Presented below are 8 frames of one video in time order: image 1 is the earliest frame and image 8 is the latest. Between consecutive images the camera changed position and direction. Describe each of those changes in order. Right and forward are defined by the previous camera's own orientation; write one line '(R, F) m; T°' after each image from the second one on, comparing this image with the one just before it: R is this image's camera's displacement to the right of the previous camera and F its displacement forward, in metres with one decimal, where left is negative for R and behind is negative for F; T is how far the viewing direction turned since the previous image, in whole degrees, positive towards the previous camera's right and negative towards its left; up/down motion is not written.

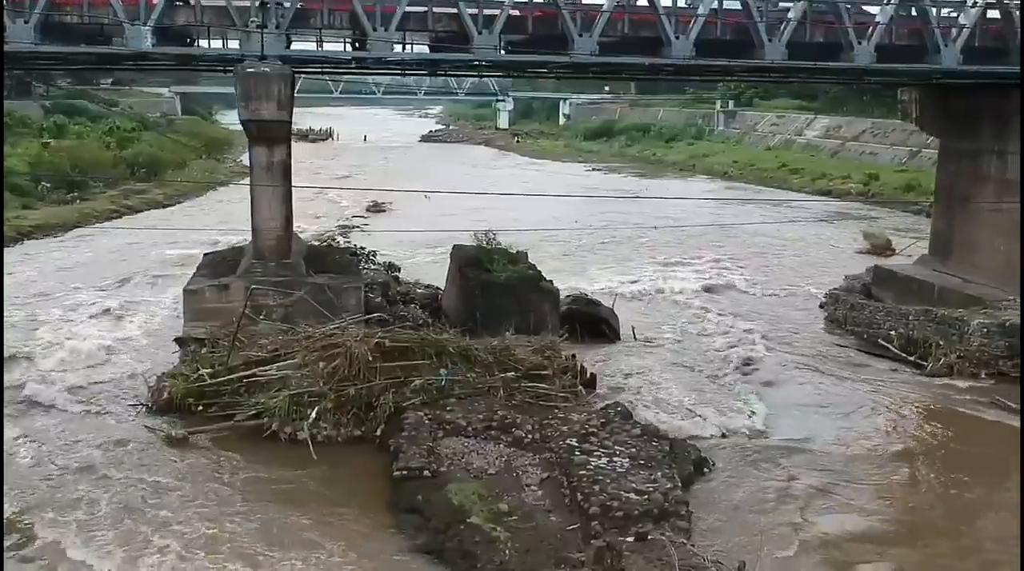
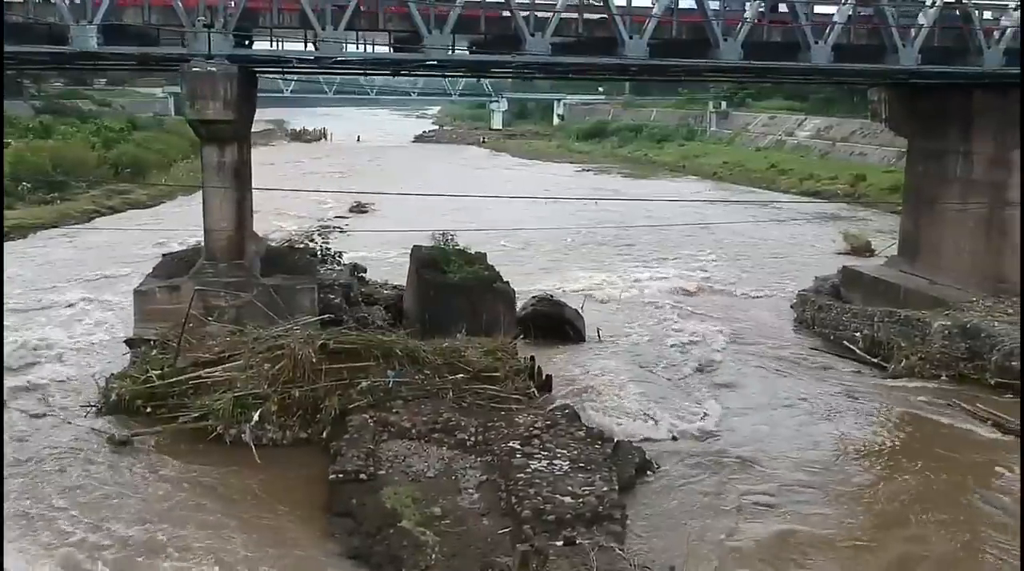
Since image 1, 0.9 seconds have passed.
(+0.5, +0.1) m; 0°
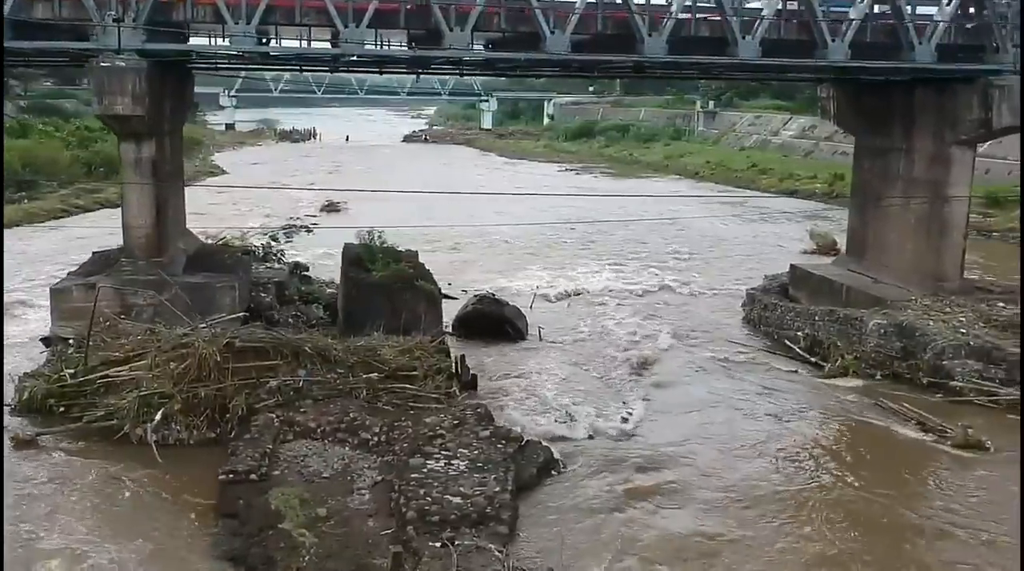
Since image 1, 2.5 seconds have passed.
(+0.9, +0.2) m; 0°
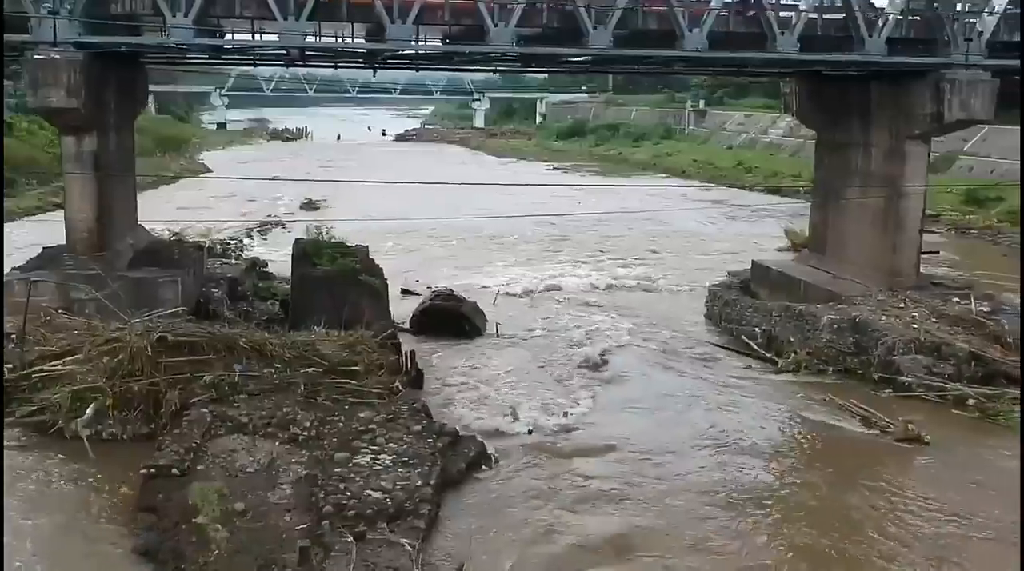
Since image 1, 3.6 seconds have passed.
(+0.6, +0.1) m; 0°
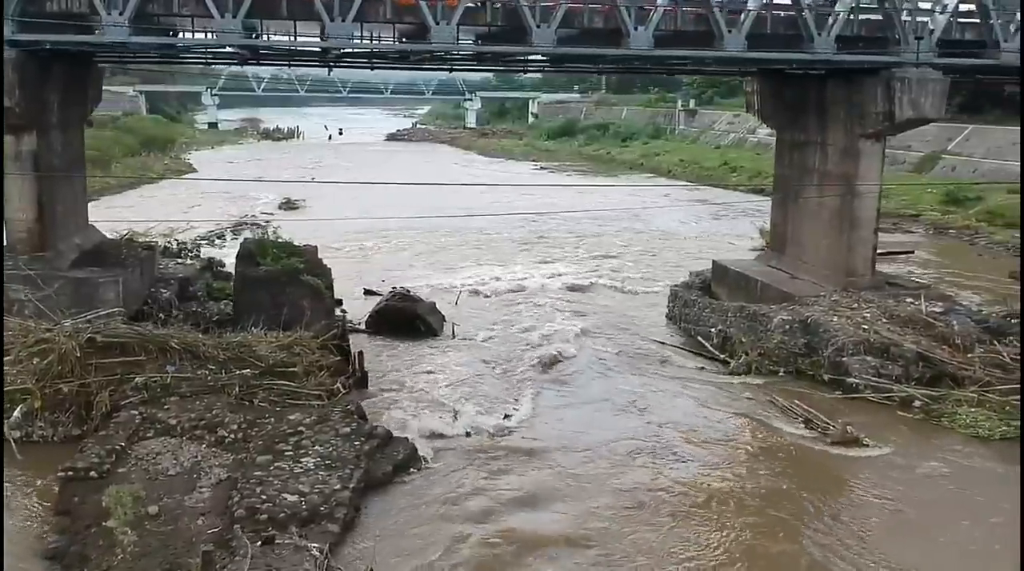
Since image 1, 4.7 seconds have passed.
(+0.6, +0.1) m; 0°
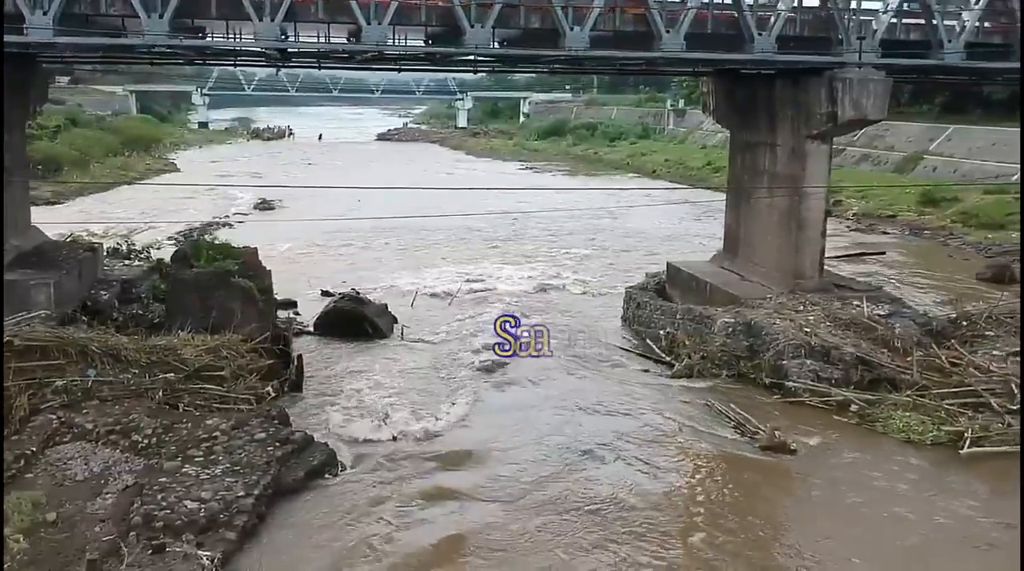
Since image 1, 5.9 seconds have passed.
(+0.7, +0.1) m; 0°
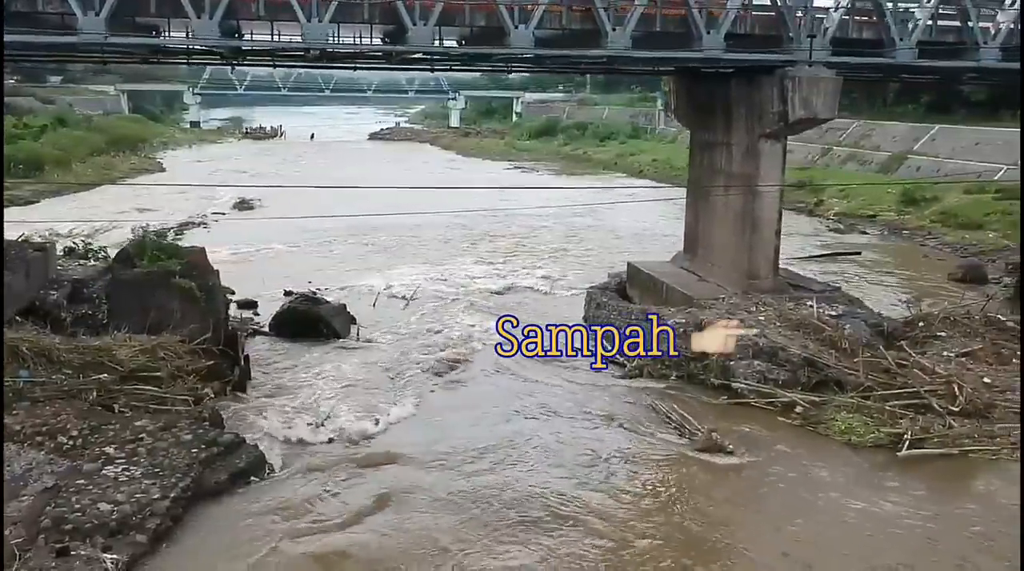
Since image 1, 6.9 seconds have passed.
(+0.6, +0.1) m; 0°
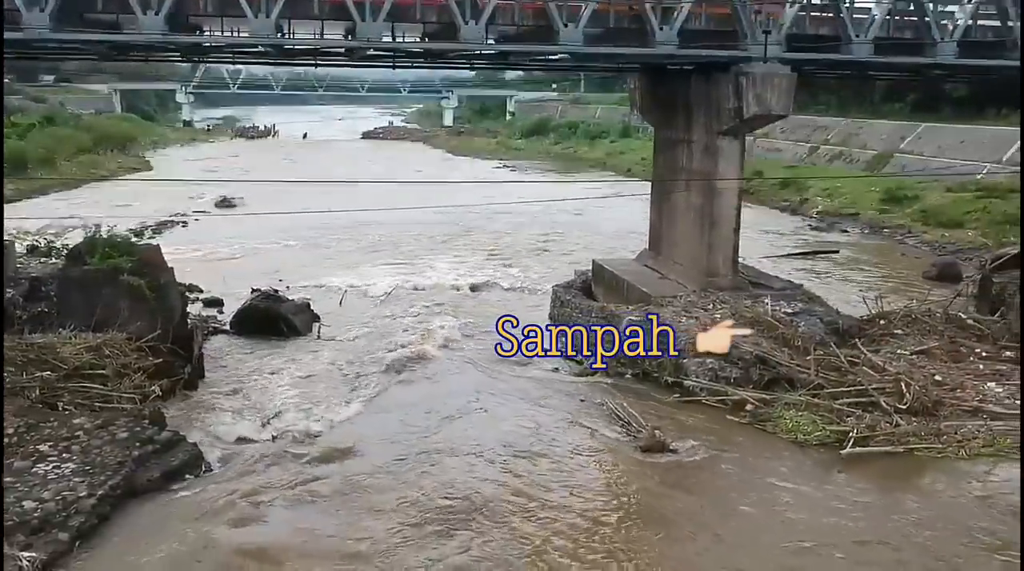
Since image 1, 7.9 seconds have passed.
(+0.5, +0.1) m; 0°
